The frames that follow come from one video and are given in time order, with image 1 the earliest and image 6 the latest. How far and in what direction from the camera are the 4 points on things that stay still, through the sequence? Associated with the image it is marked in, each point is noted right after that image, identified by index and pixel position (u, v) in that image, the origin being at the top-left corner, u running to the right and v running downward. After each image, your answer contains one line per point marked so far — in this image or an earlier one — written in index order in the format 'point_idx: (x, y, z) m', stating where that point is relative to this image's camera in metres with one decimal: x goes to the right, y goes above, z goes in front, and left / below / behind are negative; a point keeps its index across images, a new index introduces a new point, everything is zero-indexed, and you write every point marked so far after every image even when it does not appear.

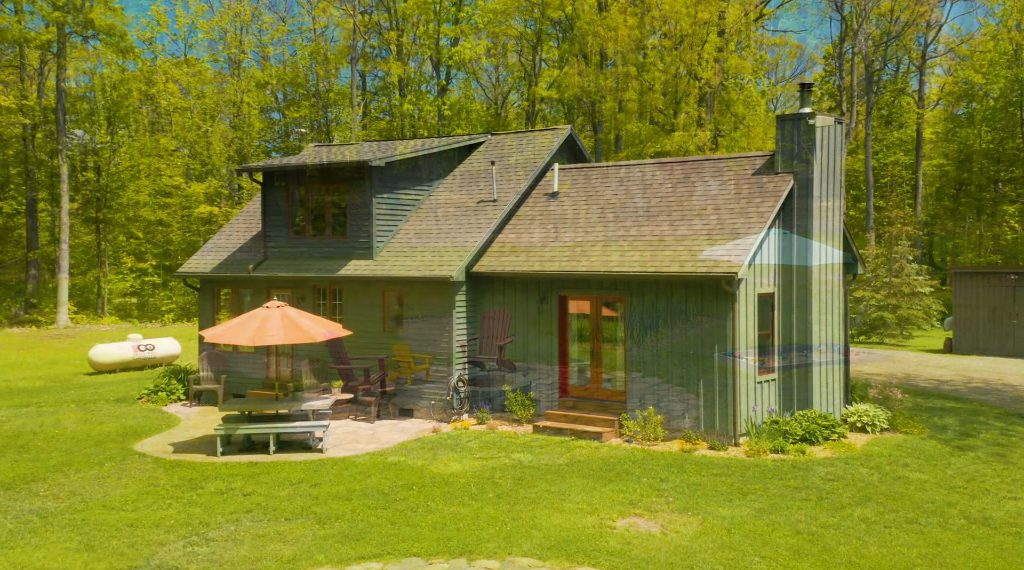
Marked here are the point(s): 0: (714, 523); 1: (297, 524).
0: (+2.3, -2.7, +10.6) m
1: (-2.4, -2.7, +10.5) m
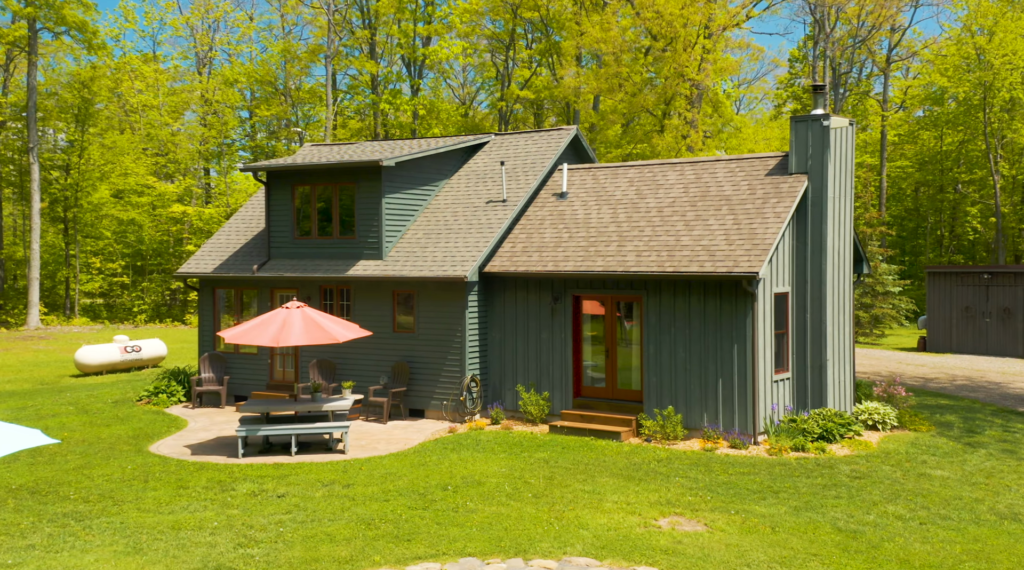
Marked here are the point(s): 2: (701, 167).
0: (+2.8, -2.7, +10.6) m
1: (-1.9, -2.7, +10.4) m
2: (+4.0, +2.5, +19.4) m
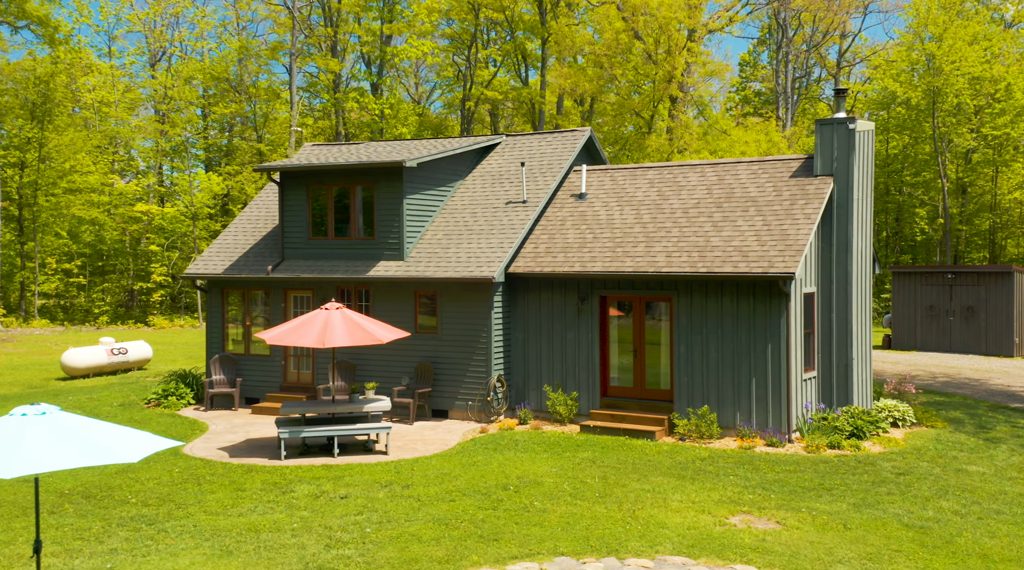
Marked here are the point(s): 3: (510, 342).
0: (+3.6, -2.7, +10.8) m
1: (-1.0, -2.7, +10.4) m
2: (+4.5, +2.5, +19.6) m
3: (0.0, -1.2, +19.4) m
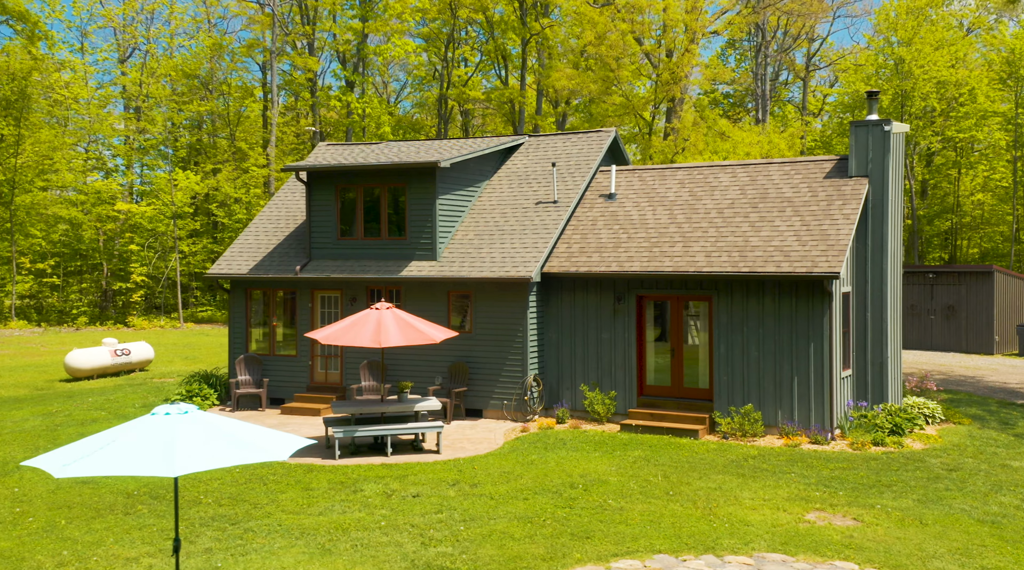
0: (+4.6, -2.7, +11.0) m
1: (-0.1, -2.7, +10.5) m
2: (+5.2, +2.5, +19.8) m
3: (+0.7, -1.2, +19.5) m
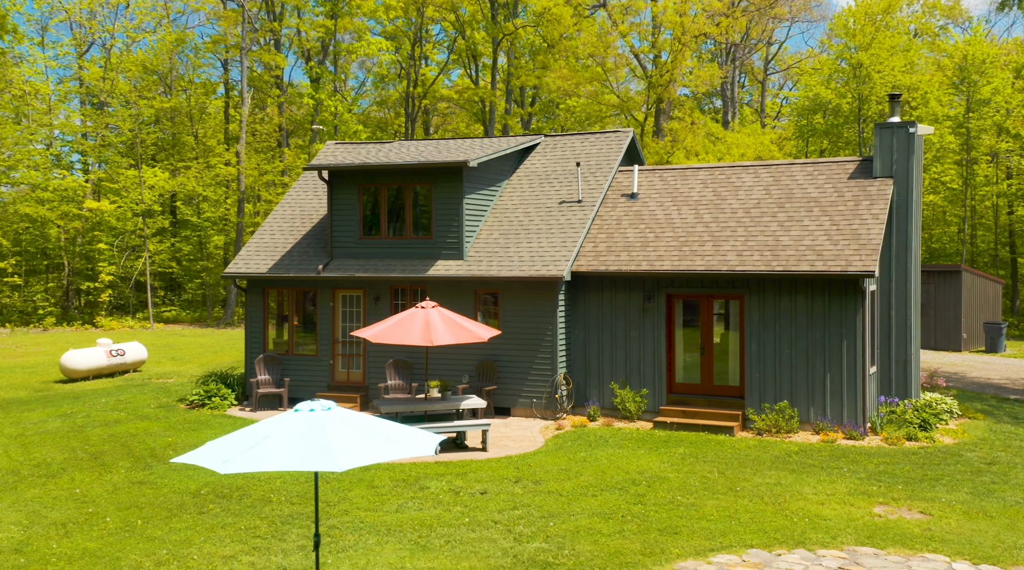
0: (+5.5, -2.7, +11.3) m
1: (+0.9, -2.7, +10.6) m
2: (+5.8, +2.5, +20.1) m
3: (+1.3, -1.2, +19.7) m
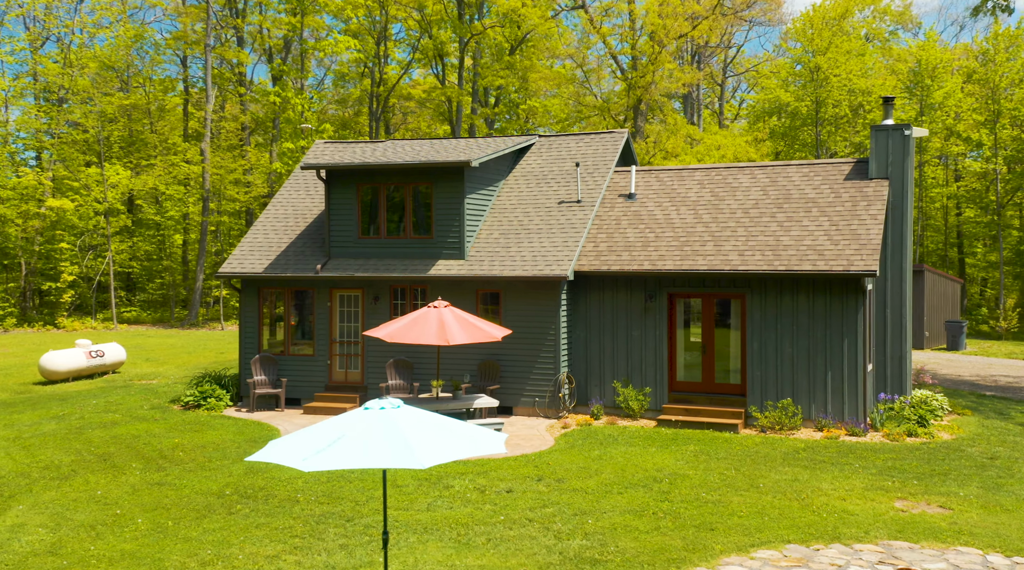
0: (+5.8, -2.7, +11.6) m
1: (+1.2, -2.7, +10.8) m
2: (+5.8, +2.5, +20.4) m
3: (+1.3, -1.2, +19.9) m
